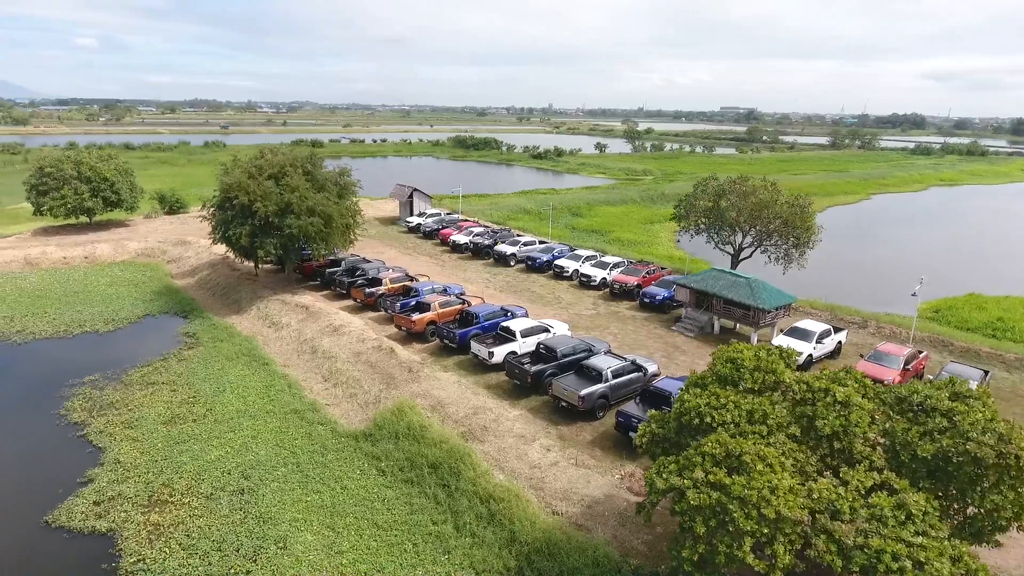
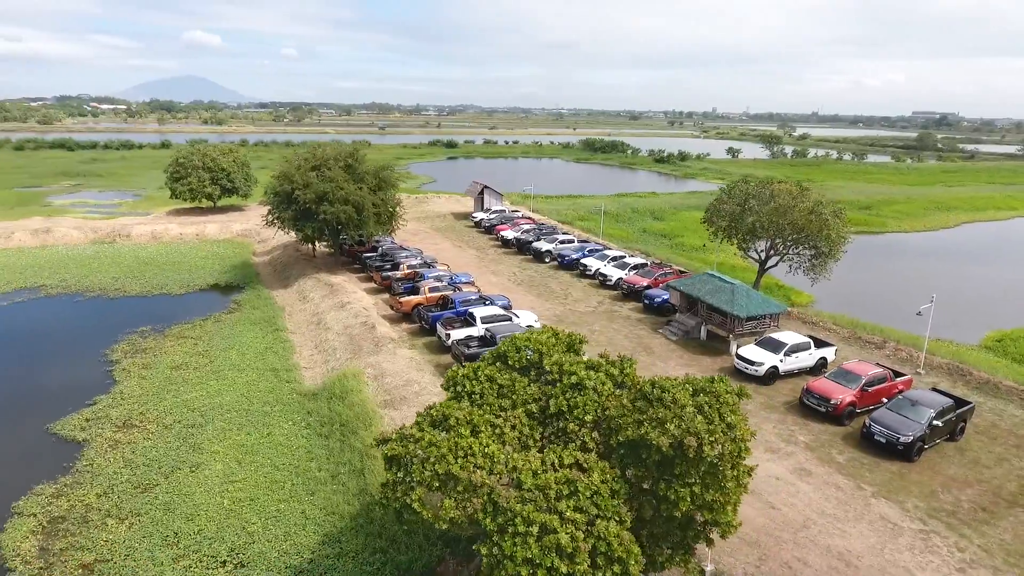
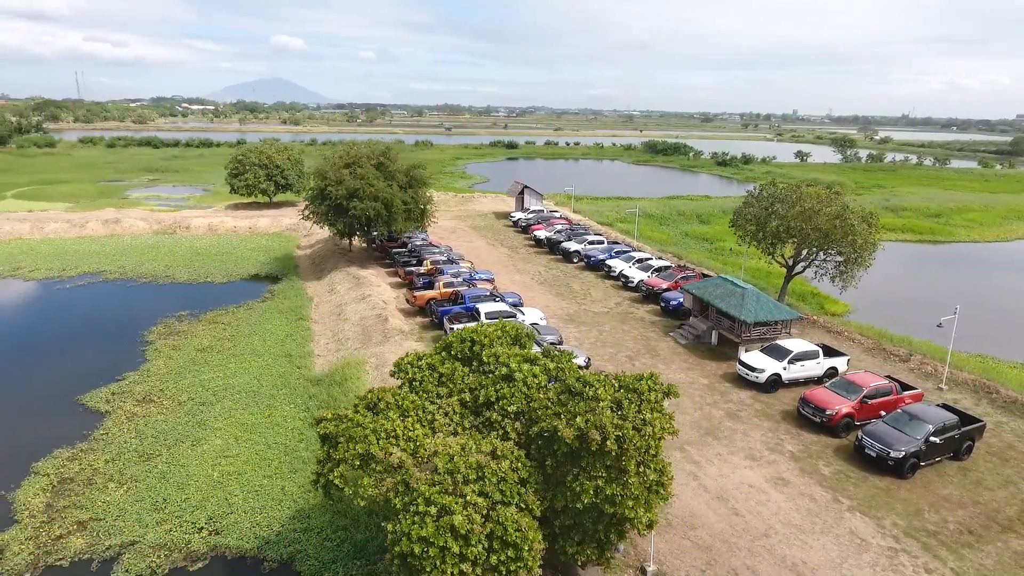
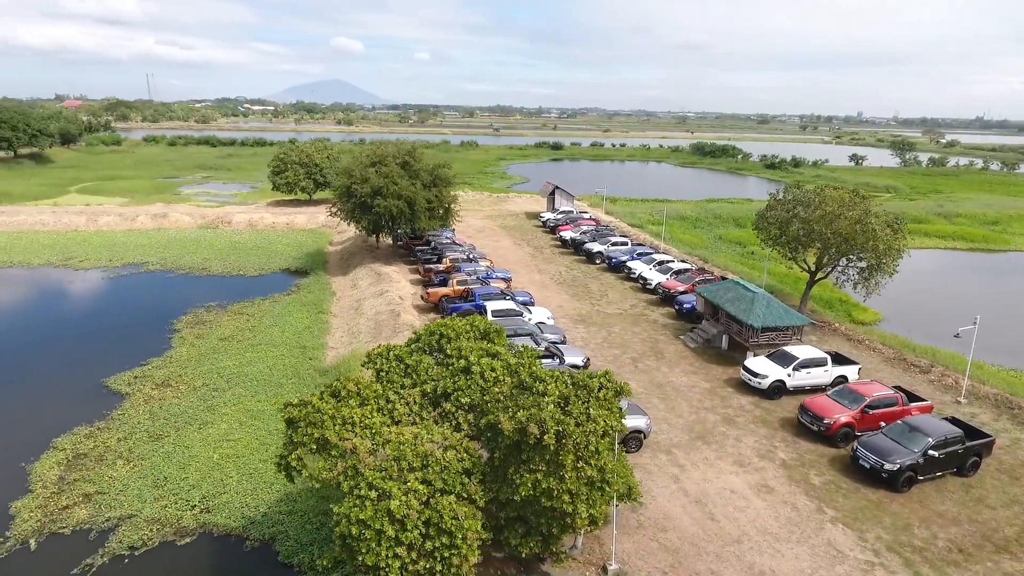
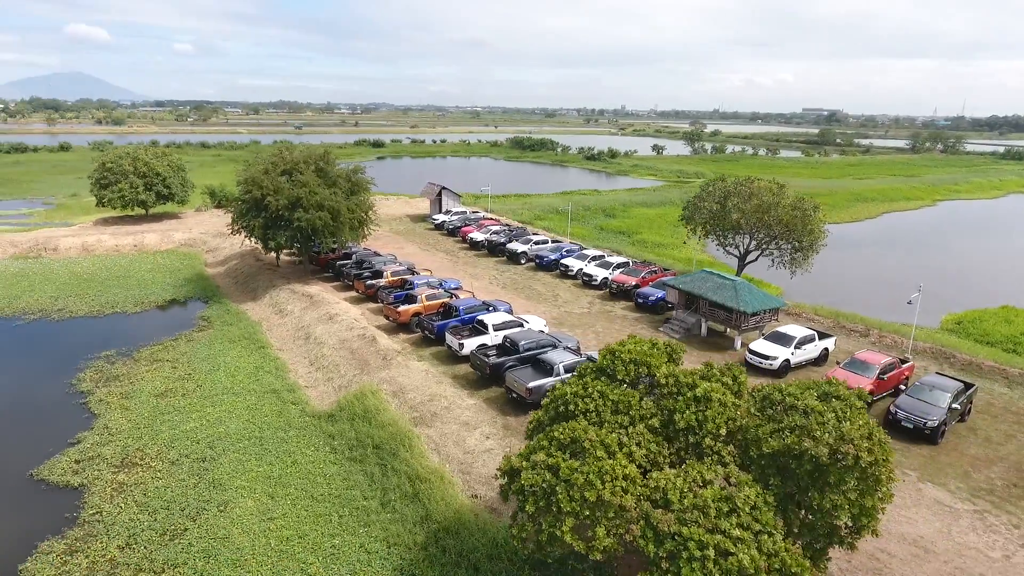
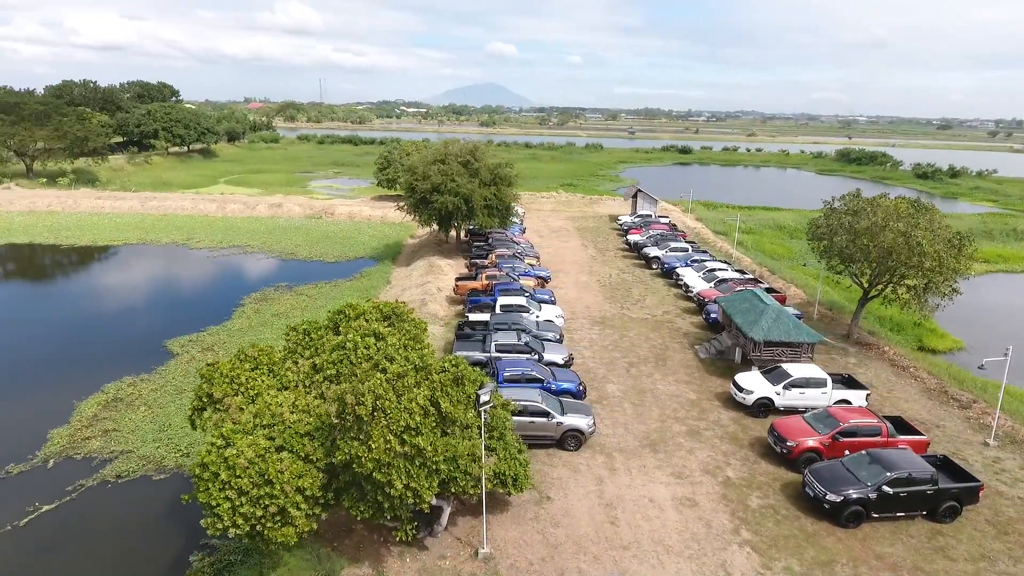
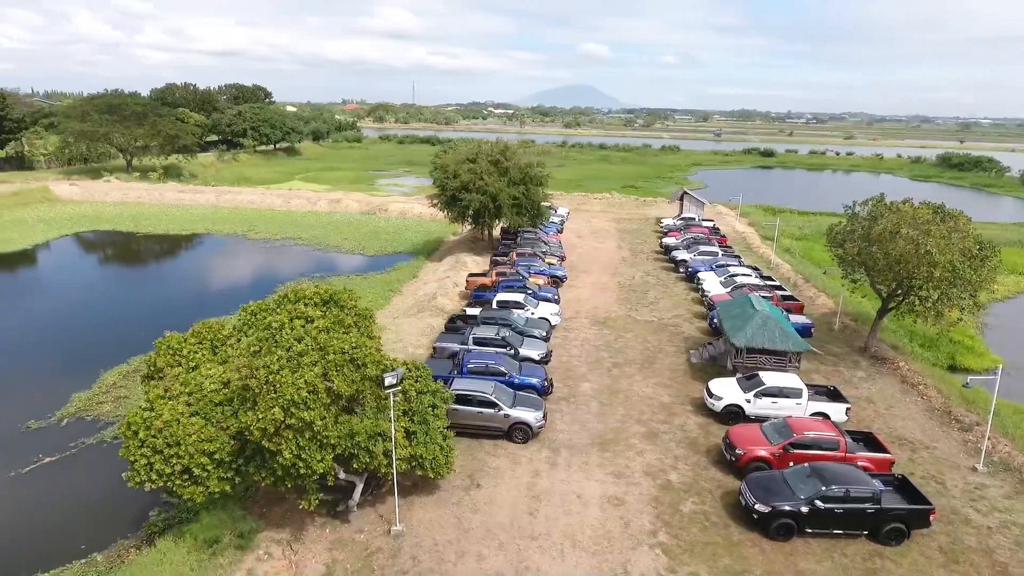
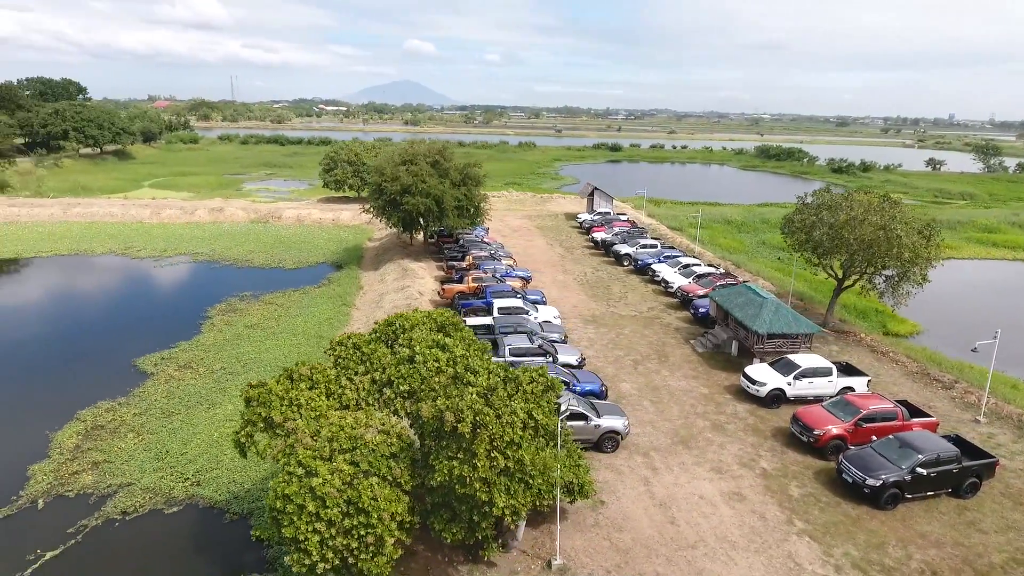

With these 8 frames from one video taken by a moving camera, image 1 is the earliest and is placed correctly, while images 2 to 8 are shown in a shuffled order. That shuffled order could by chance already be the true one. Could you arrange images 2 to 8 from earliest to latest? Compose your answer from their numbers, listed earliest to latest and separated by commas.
5, 2, 3, 4, 8, 6, 7
